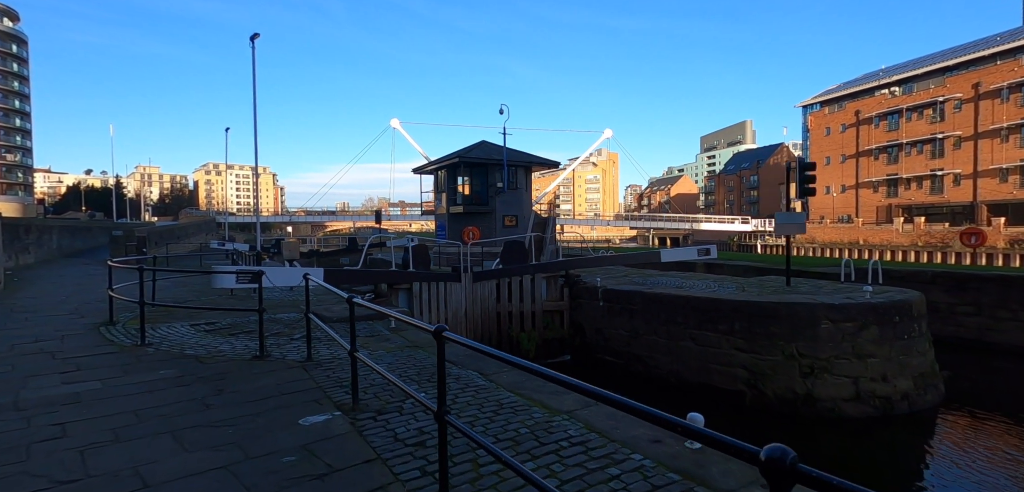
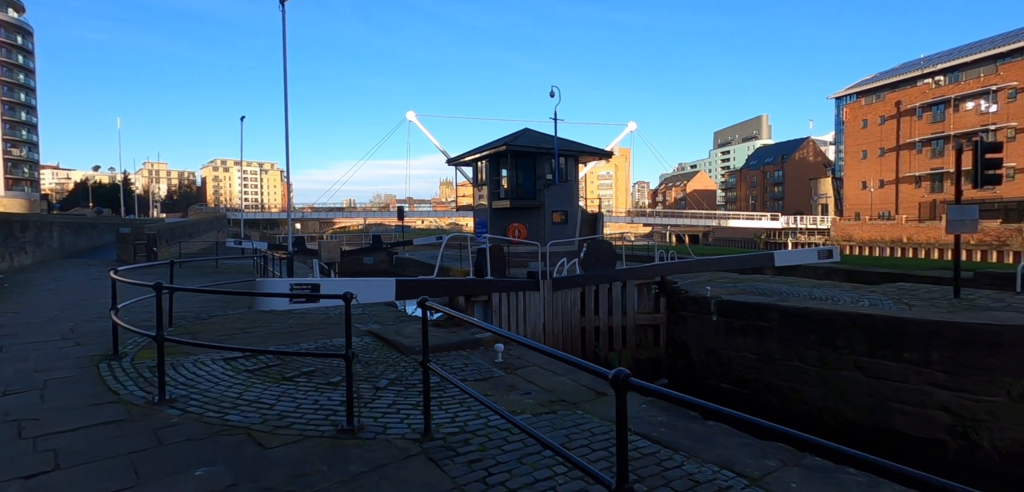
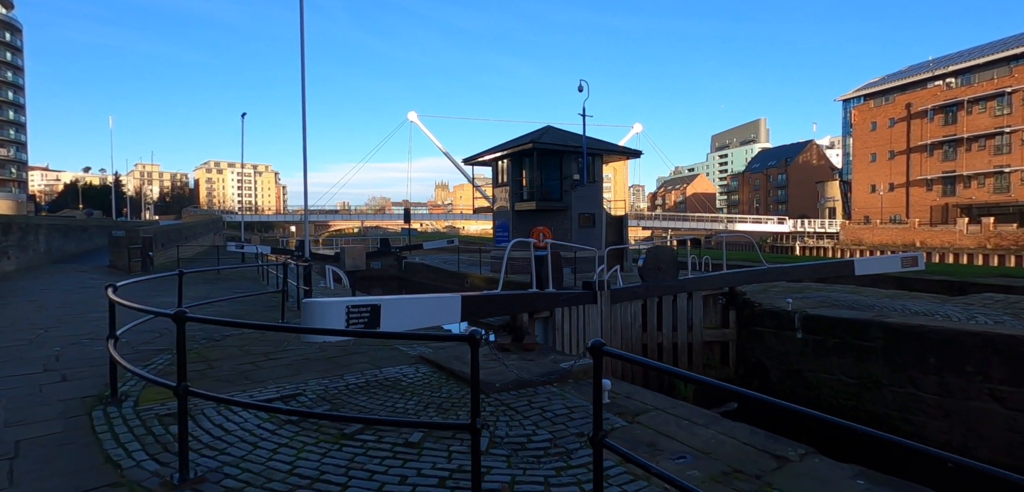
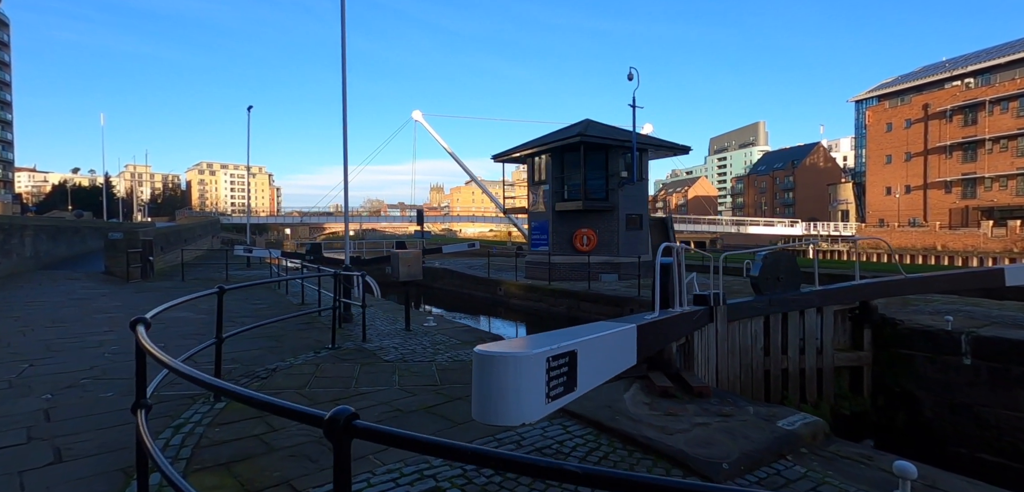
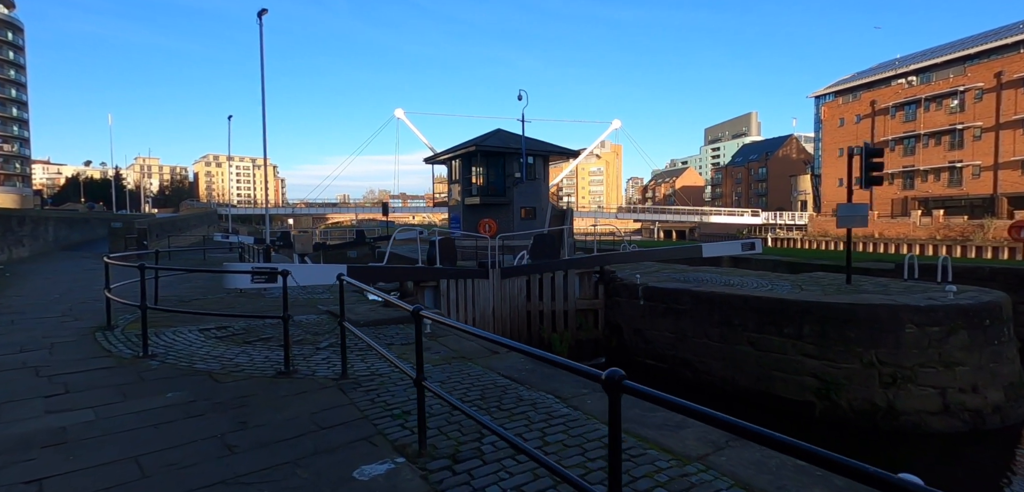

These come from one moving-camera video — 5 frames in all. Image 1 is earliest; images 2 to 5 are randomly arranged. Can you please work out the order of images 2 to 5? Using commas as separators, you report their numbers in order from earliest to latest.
5, 2, 3, 4
